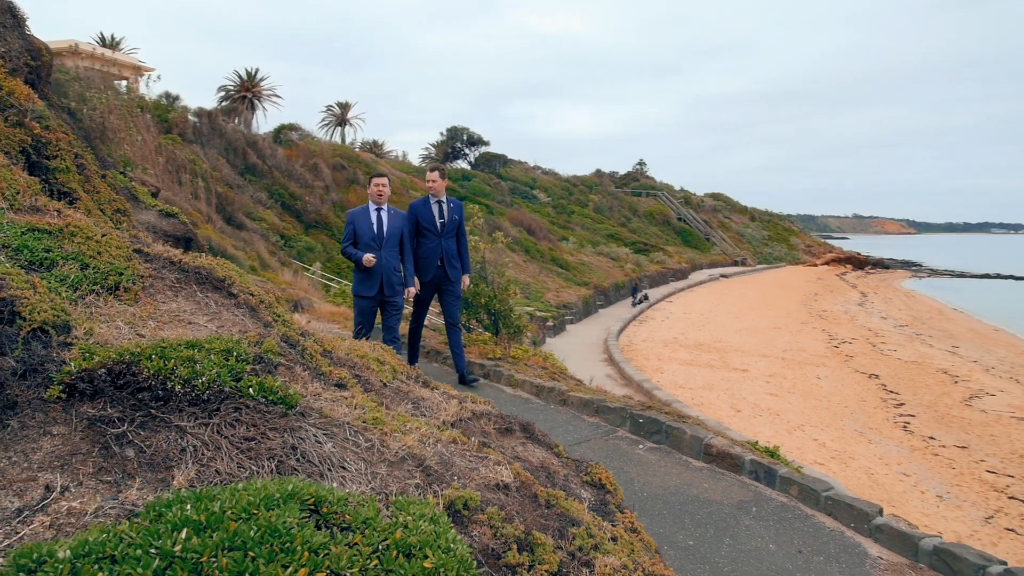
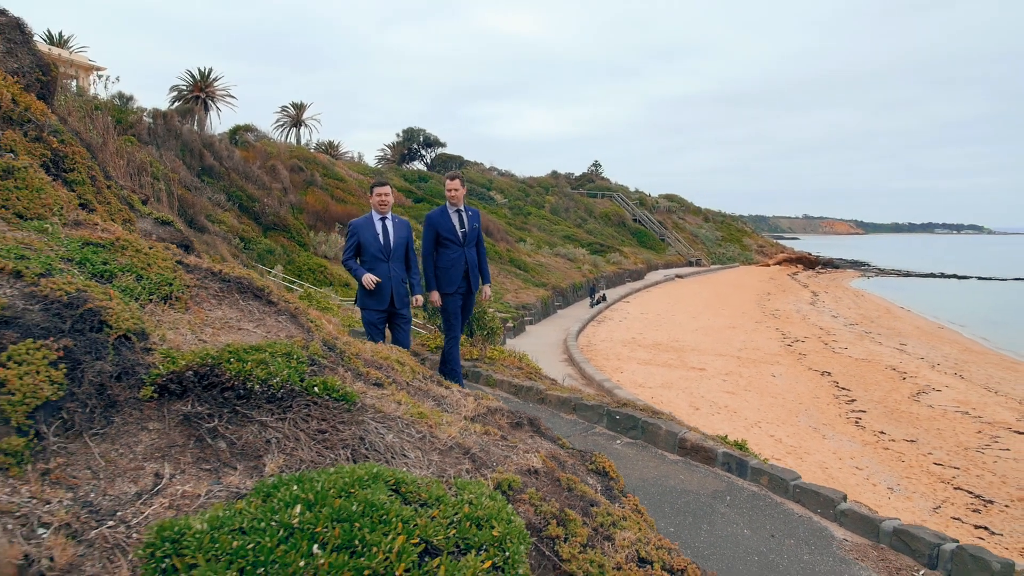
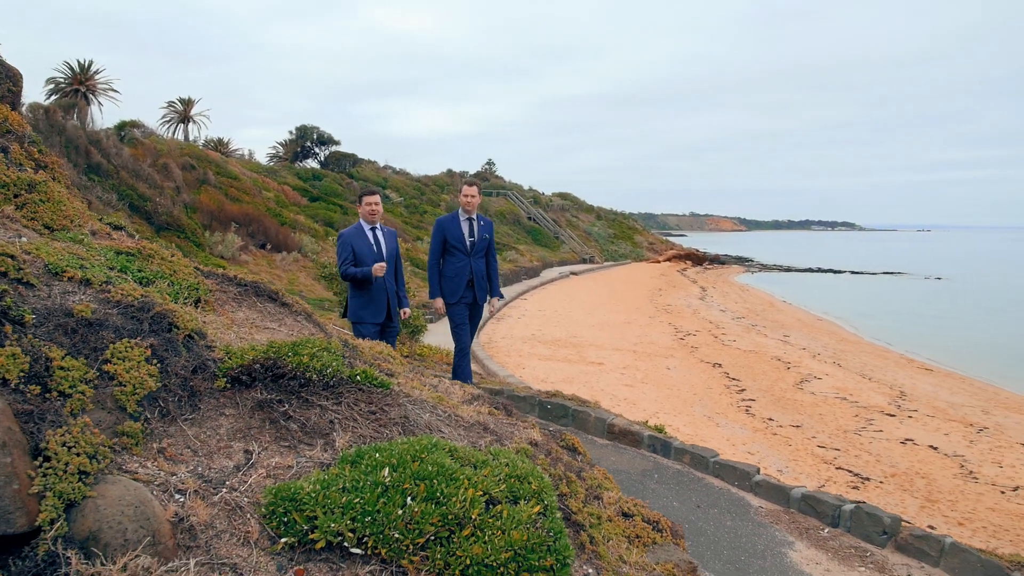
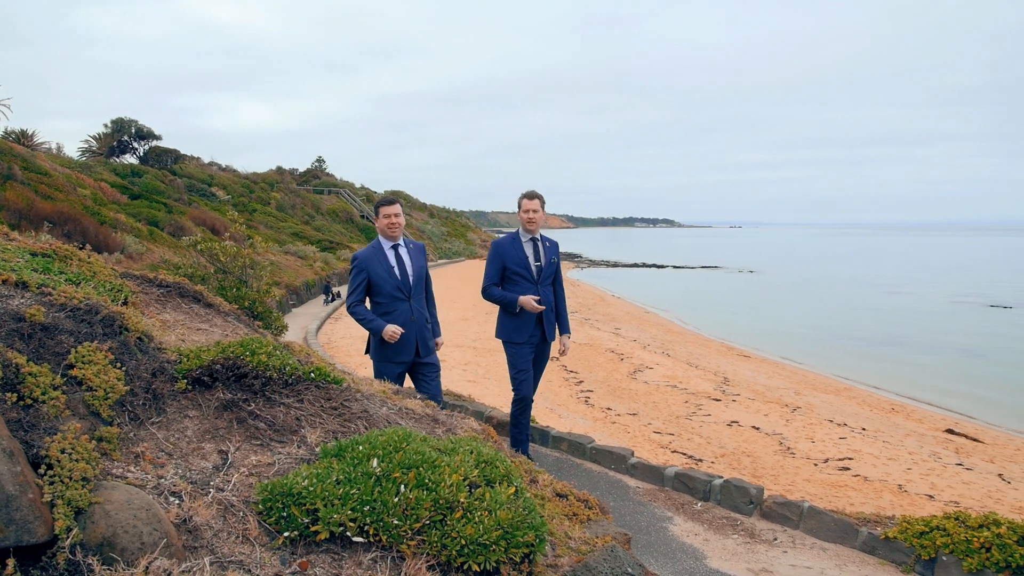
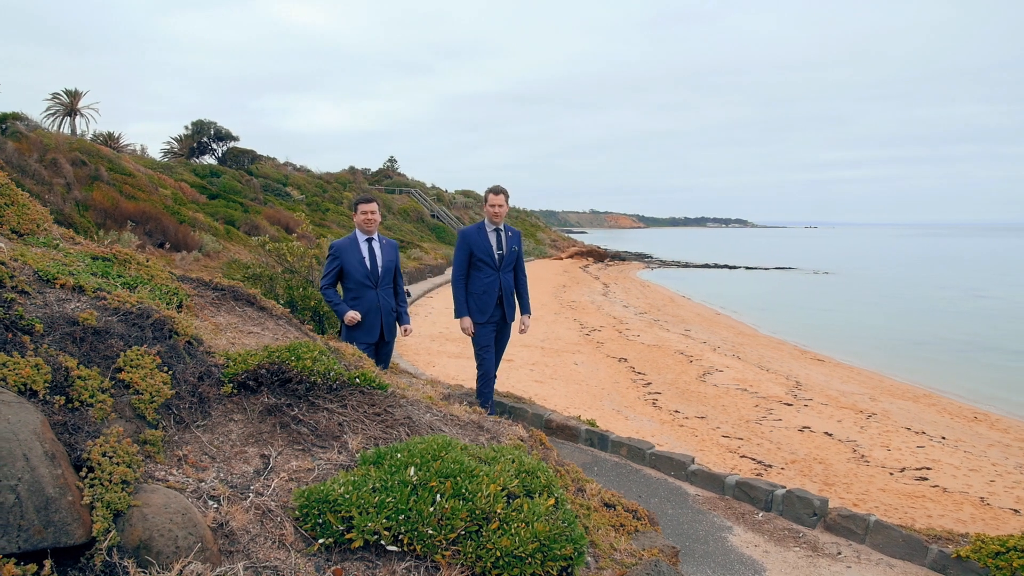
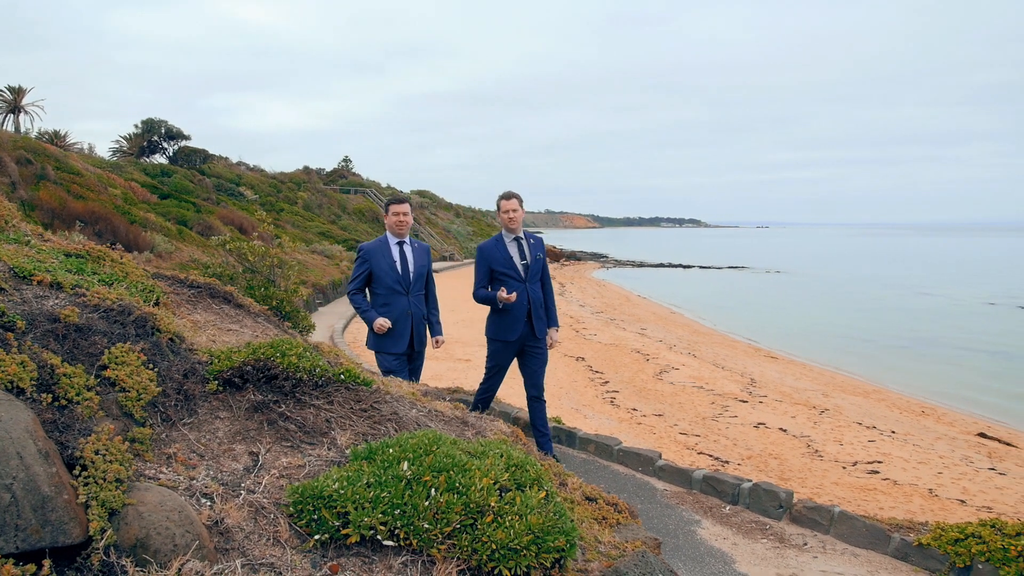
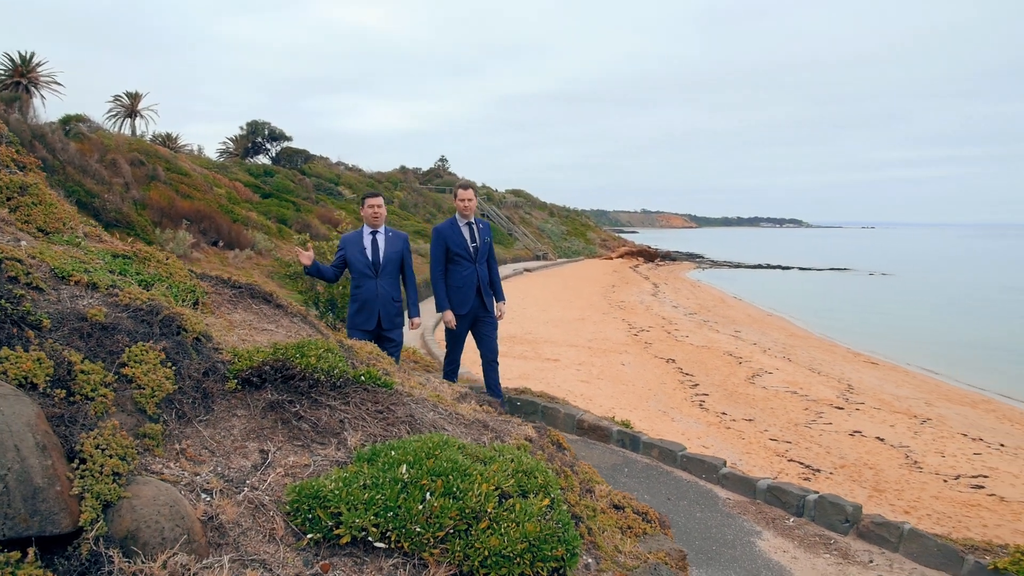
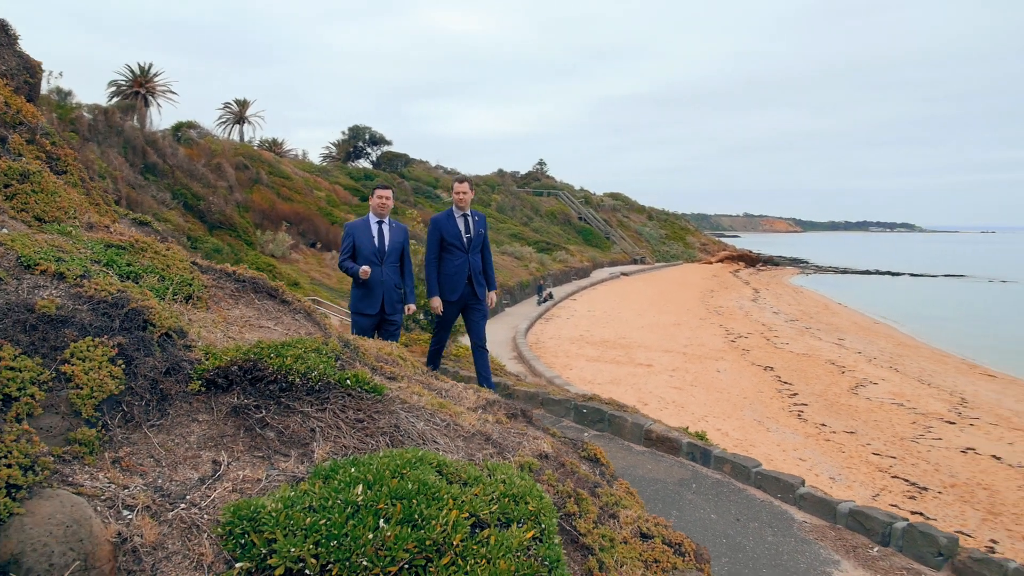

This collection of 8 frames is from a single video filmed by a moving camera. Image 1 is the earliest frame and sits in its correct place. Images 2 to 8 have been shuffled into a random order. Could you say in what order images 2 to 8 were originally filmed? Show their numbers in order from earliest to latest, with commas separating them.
2, 8, 3, 7, 5, 6, 4
